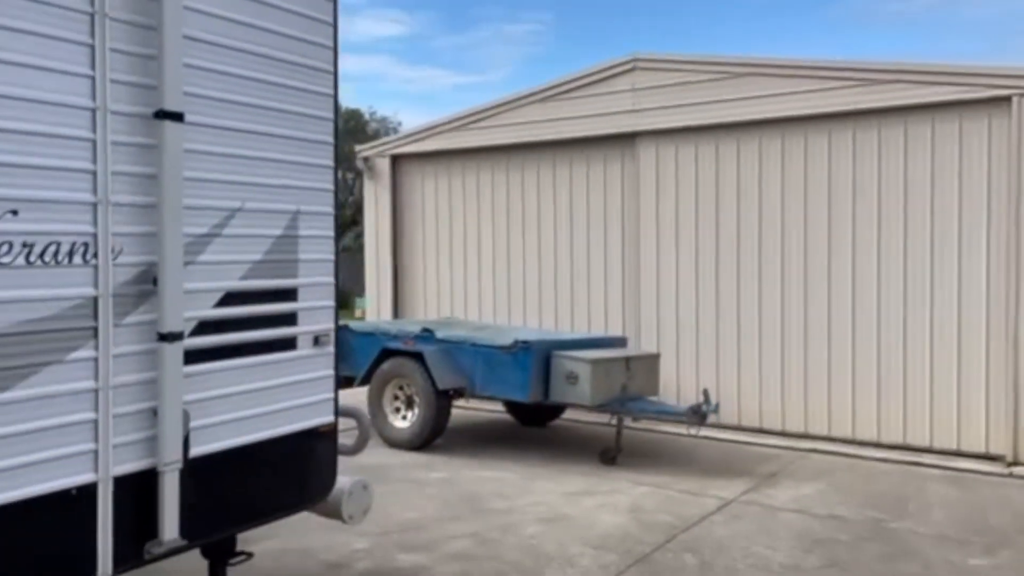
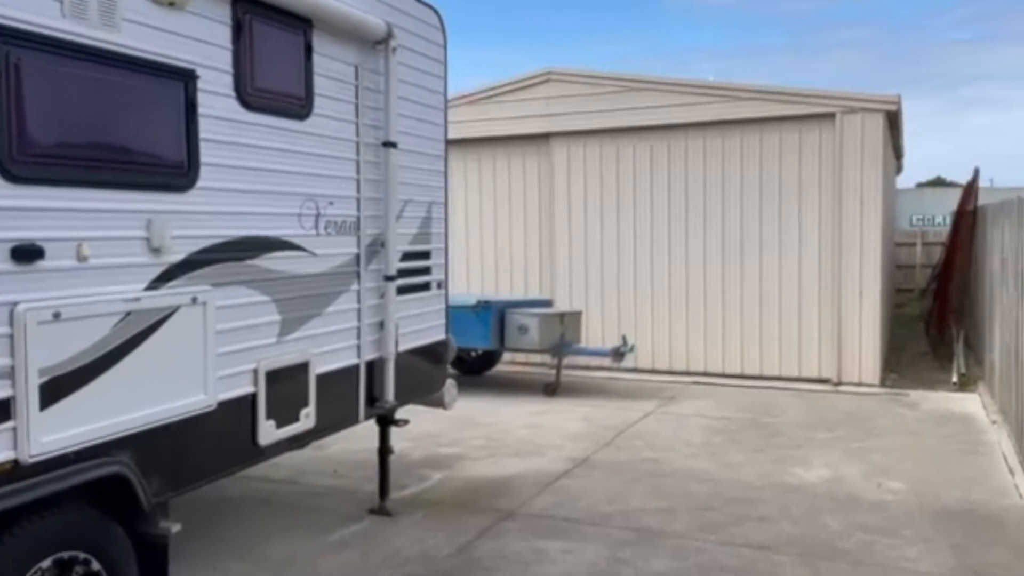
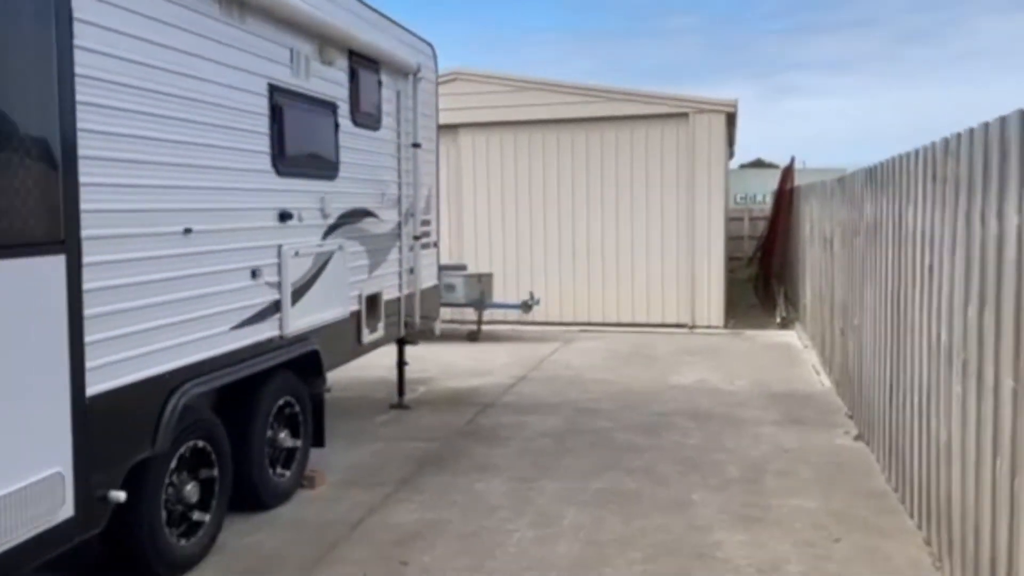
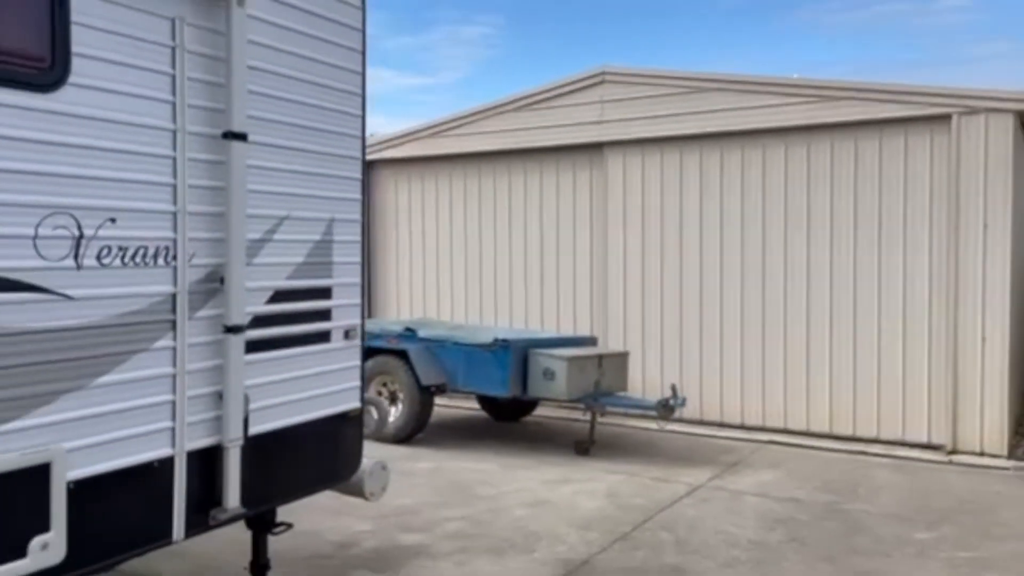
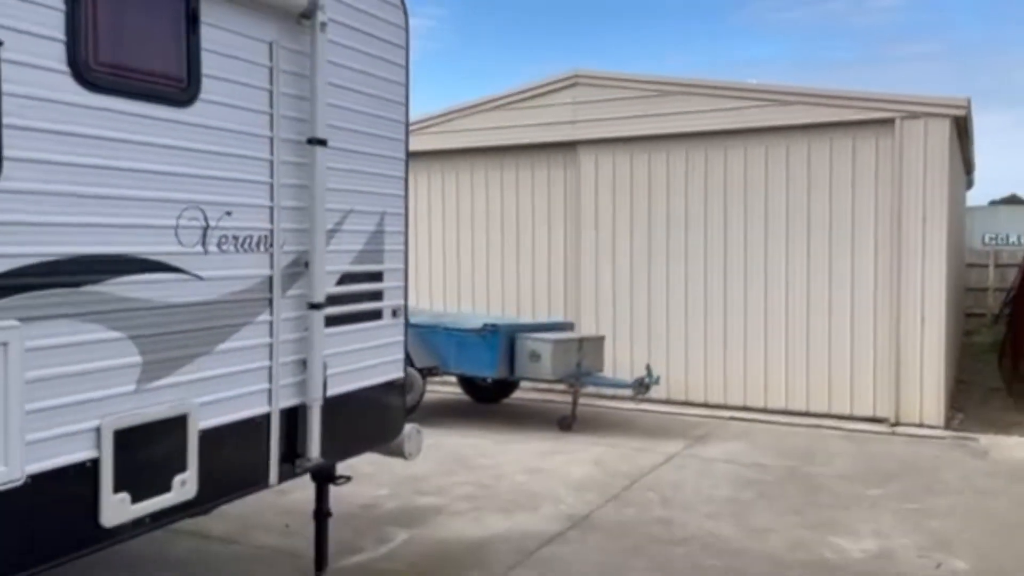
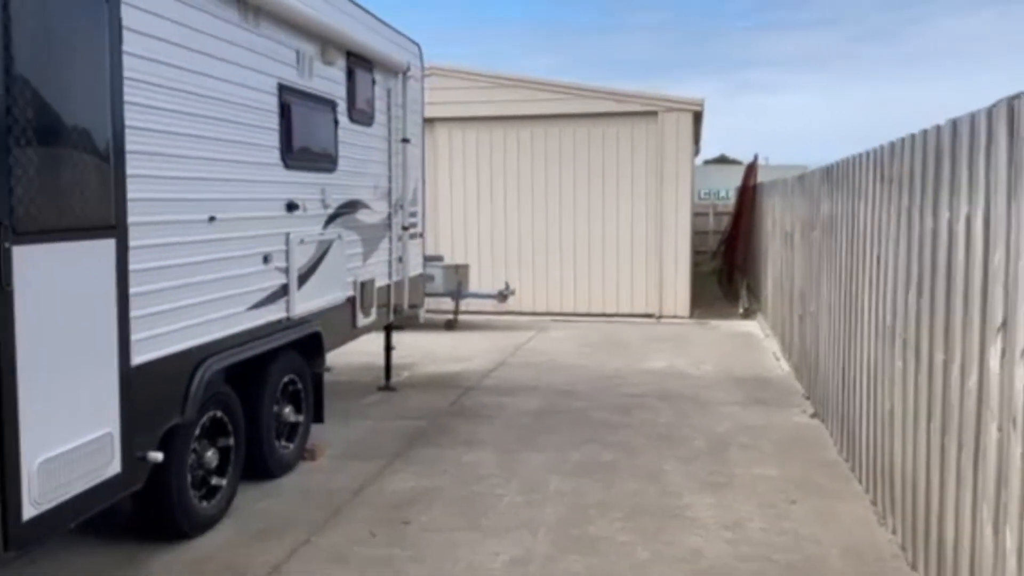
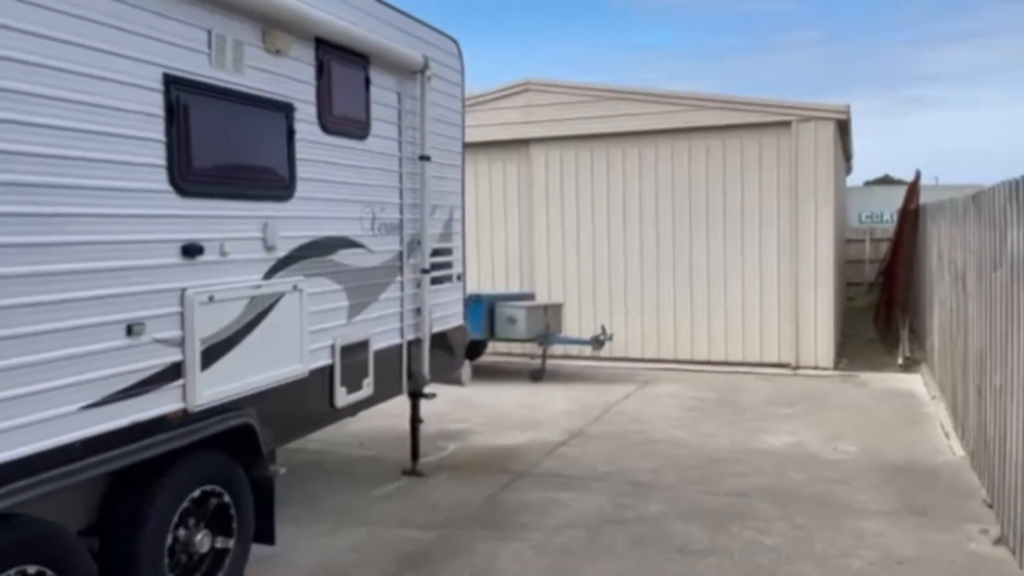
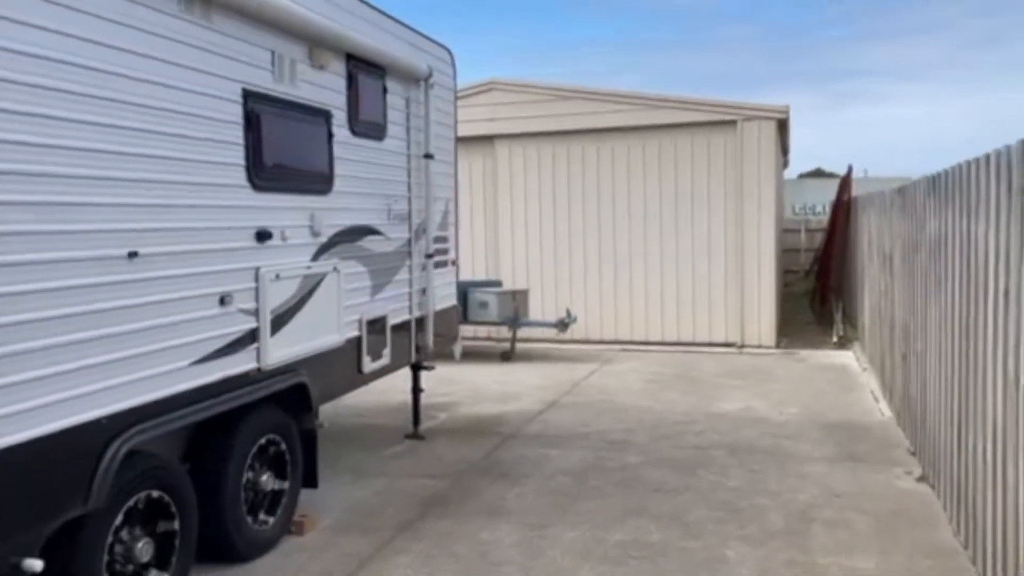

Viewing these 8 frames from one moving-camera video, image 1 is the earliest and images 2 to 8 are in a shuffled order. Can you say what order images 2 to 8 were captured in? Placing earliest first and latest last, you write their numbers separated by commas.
4, 5, 2, 7, 8, 3, 6
